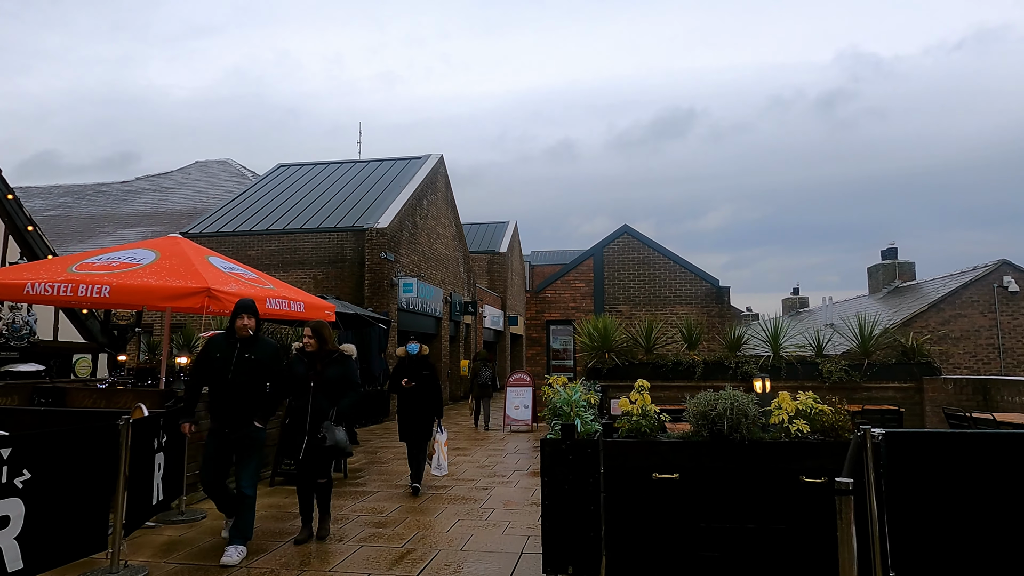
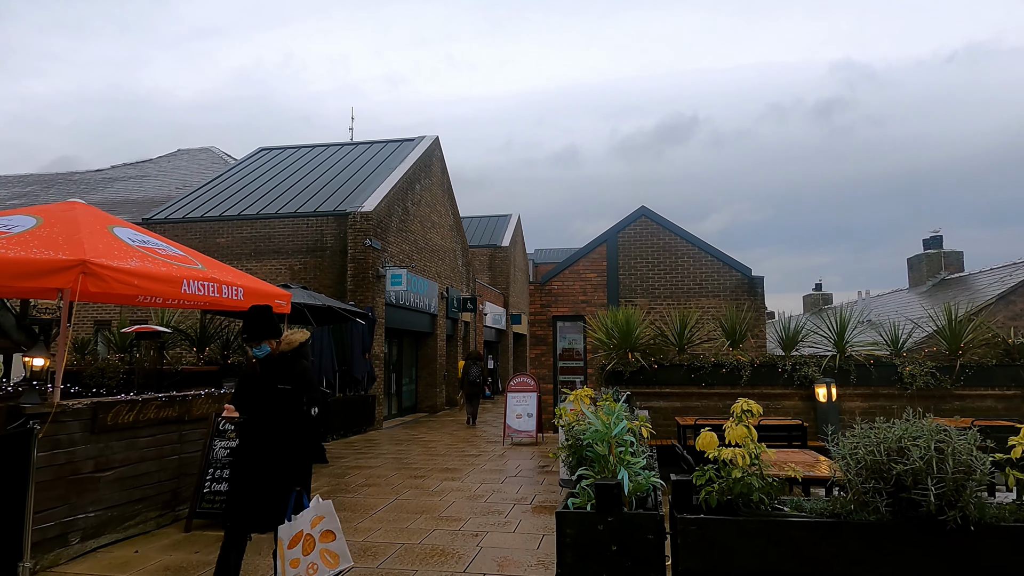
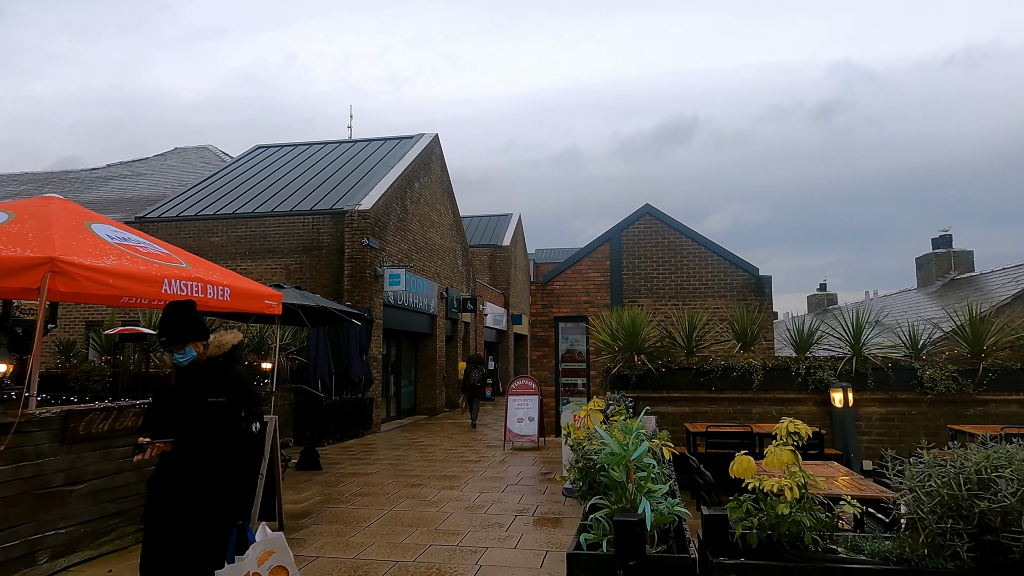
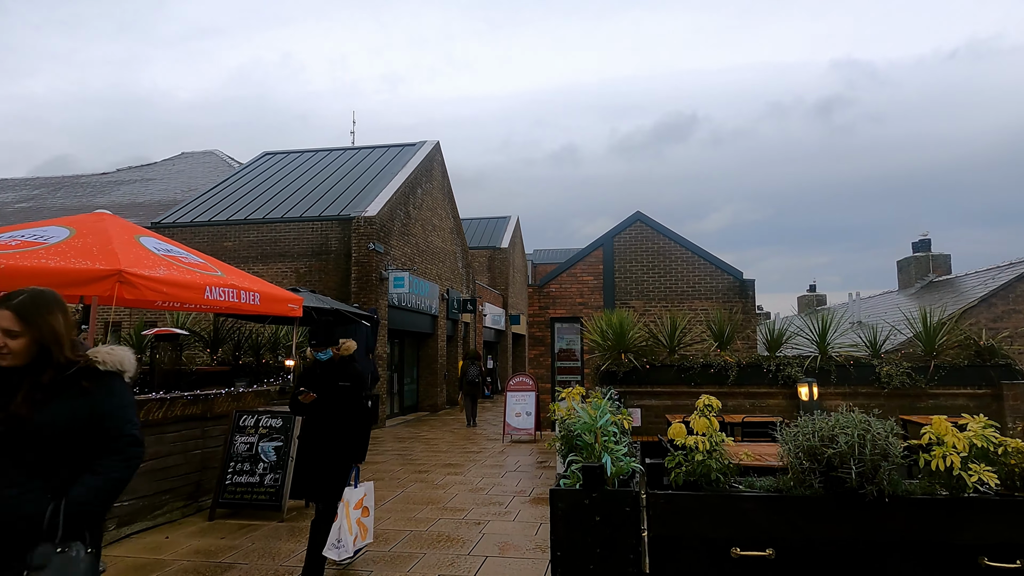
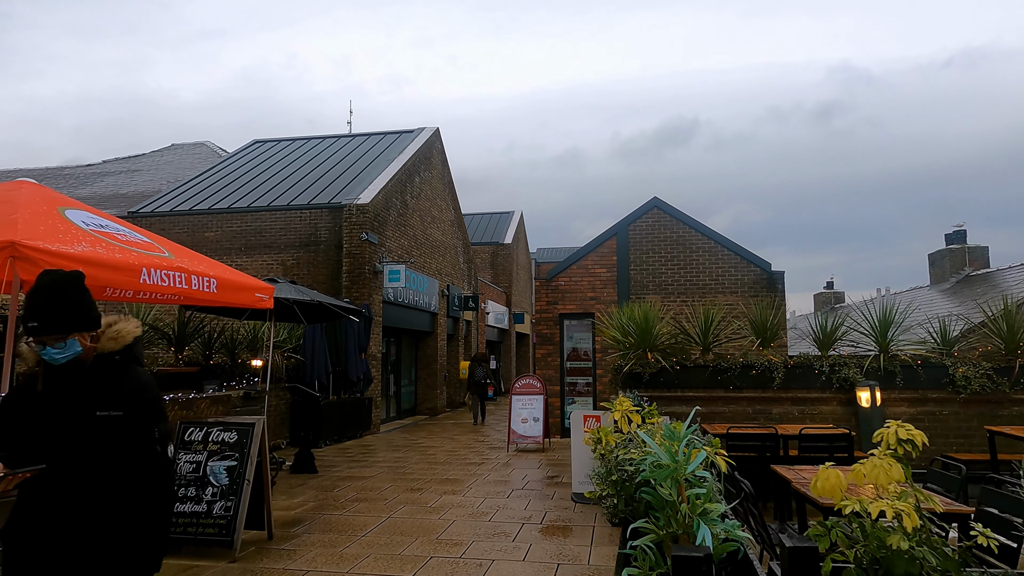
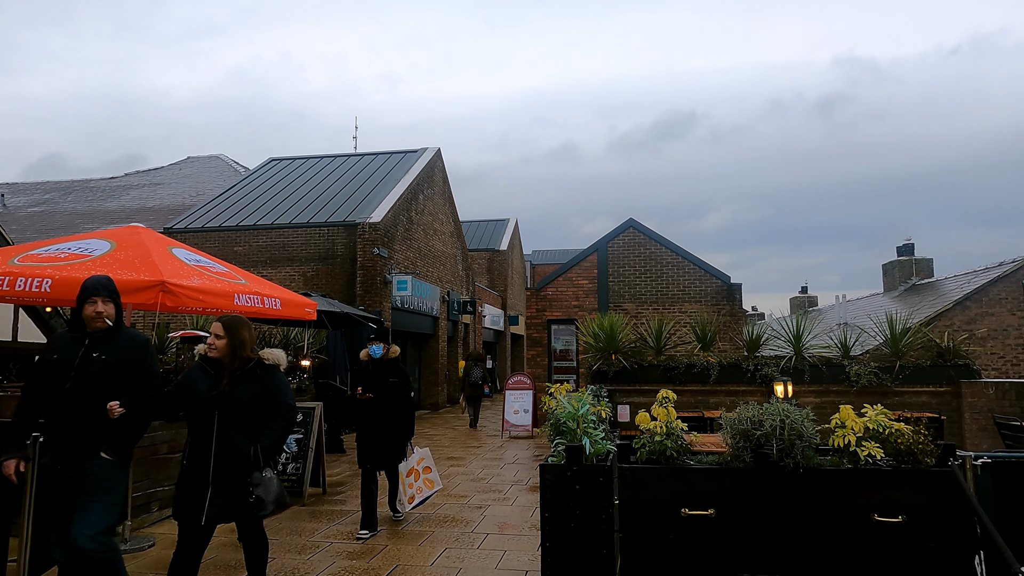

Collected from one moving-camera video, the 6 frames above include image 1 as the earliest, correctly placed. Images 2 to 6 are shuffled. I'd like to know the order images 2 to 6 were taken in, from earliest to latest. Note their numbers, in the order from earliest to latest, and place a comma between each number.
6, 4, 2, 3, 5
